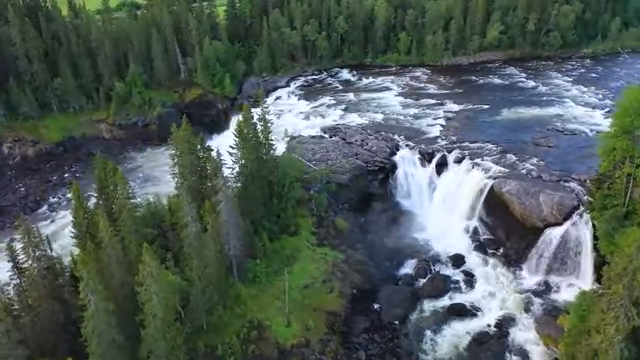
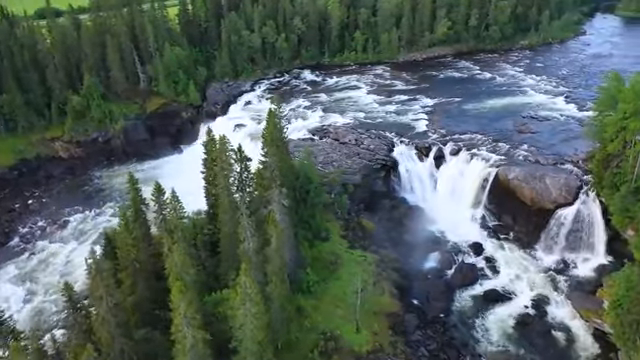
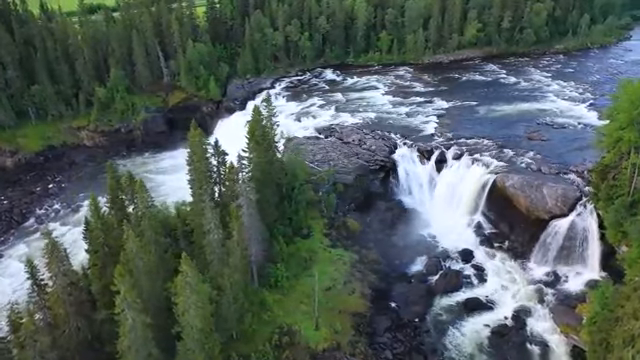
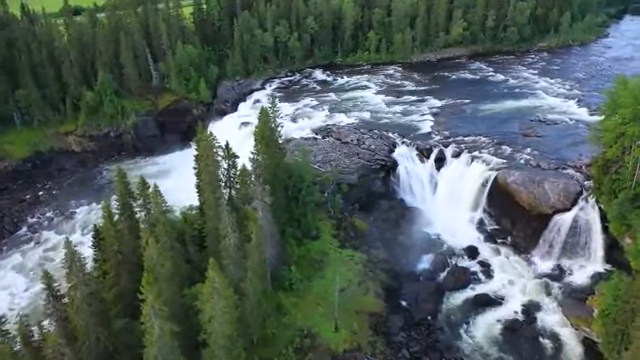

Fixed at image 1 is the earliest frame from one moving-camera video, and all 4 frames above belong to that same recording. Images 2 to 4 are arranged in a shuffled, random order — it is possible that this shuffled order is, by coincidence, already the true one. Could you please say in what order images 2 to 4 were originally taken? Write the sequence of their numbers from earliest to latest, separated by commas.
3, 4, 2
